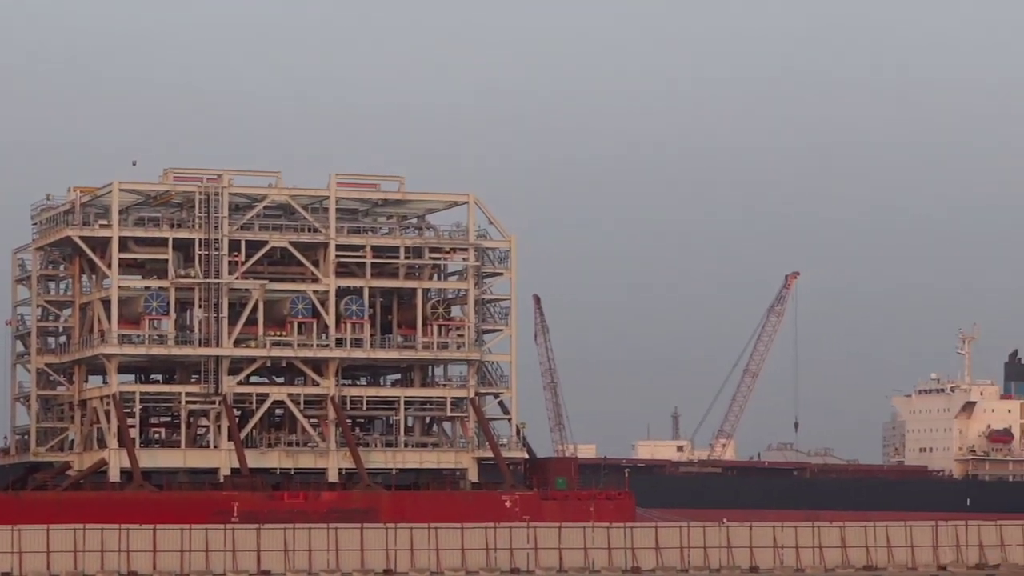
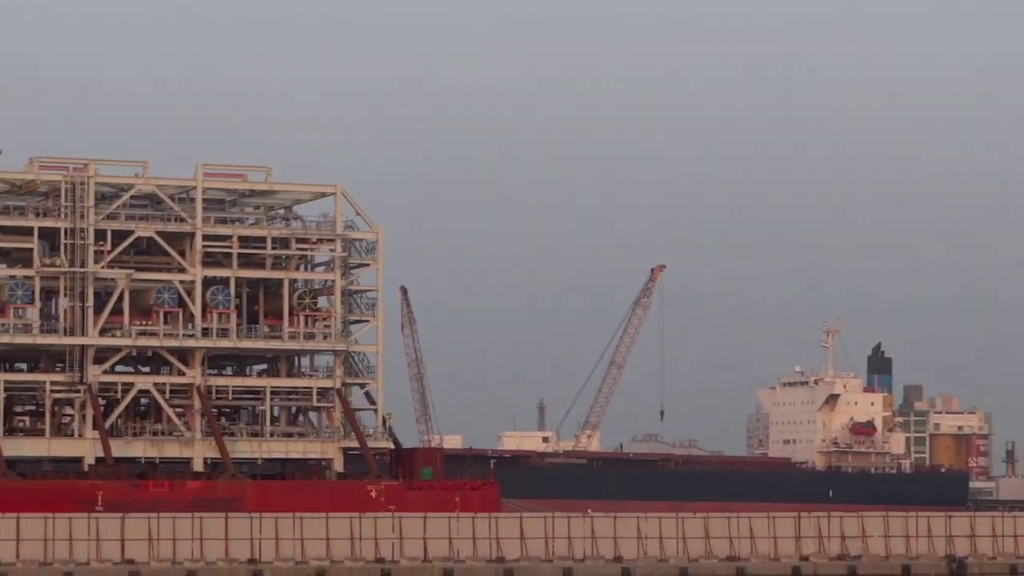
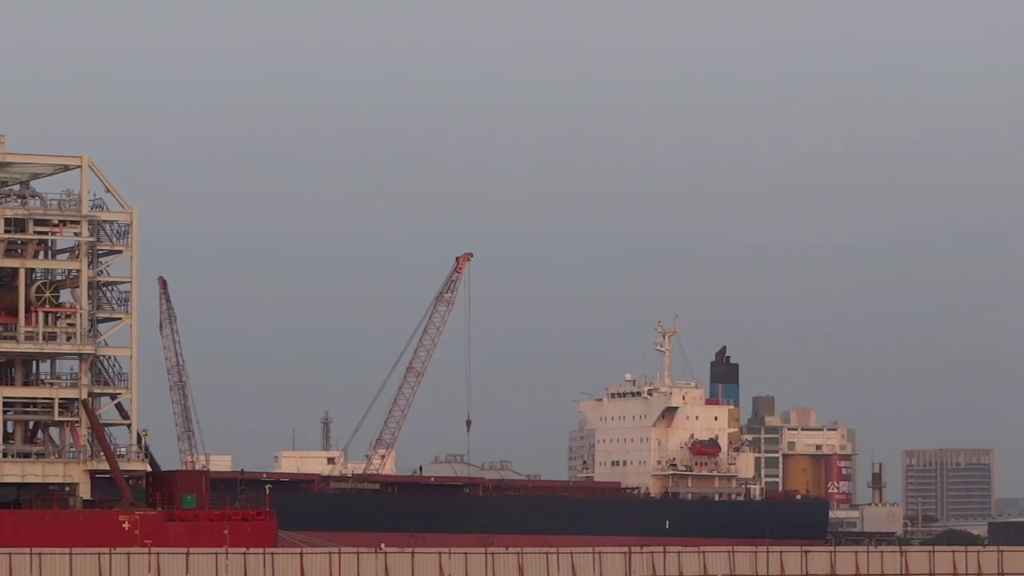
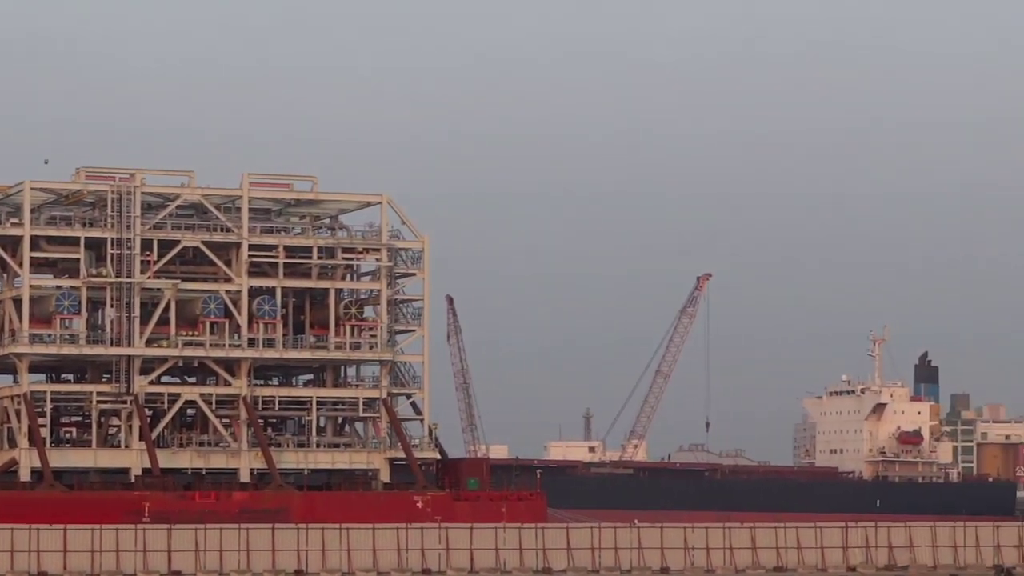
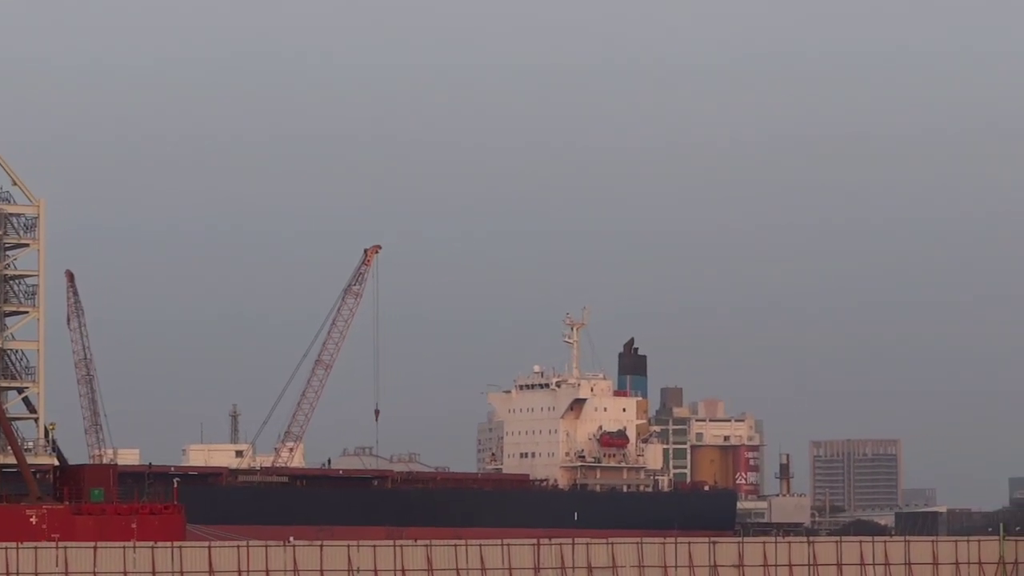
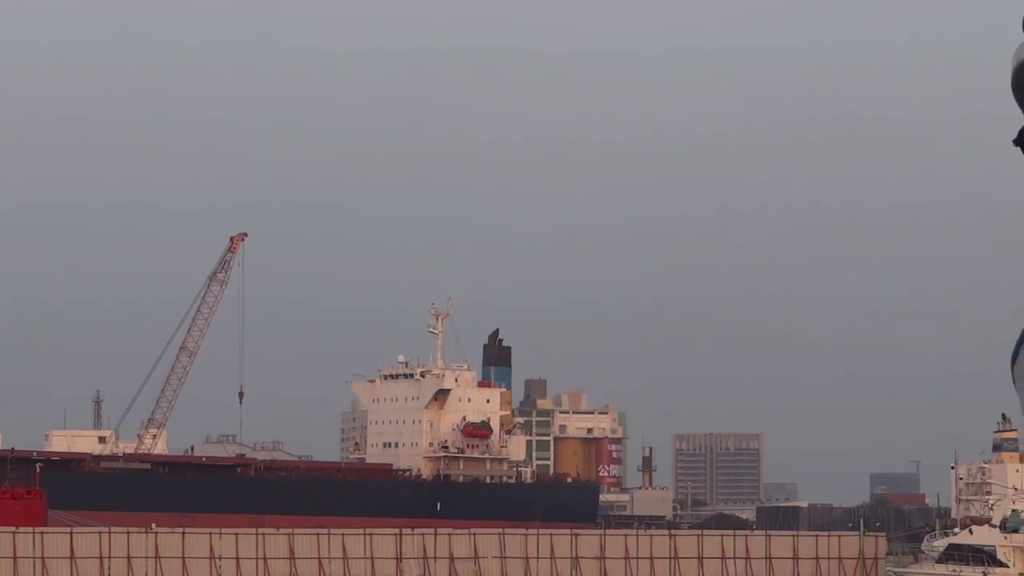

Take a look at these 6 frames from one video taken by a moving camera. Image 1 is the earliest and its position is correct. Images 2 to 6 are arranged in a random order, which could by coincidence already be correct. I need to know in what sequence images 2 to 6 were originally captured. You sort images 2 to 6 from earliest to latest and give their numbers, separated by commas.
4, 2, 3, 5, 6
